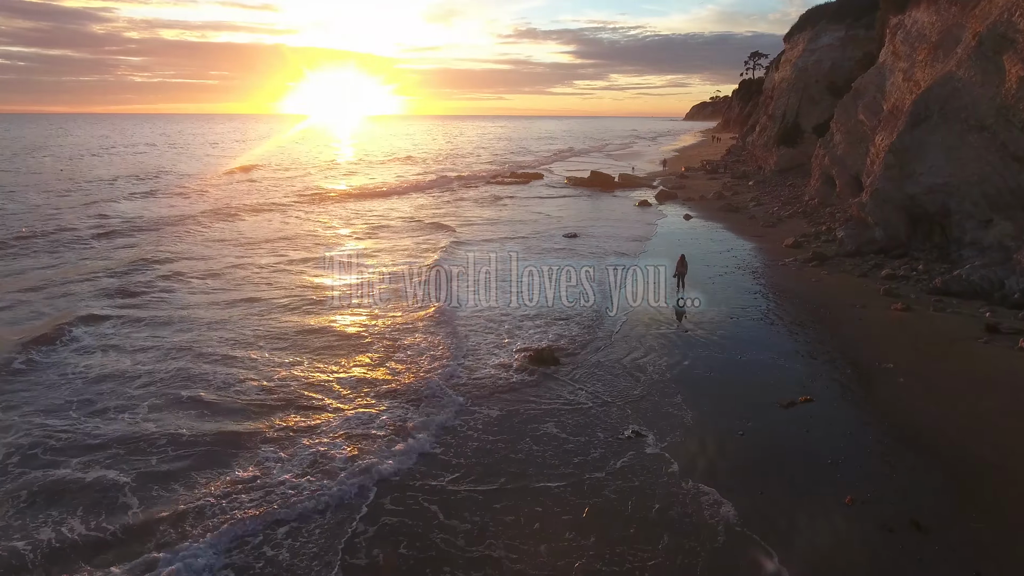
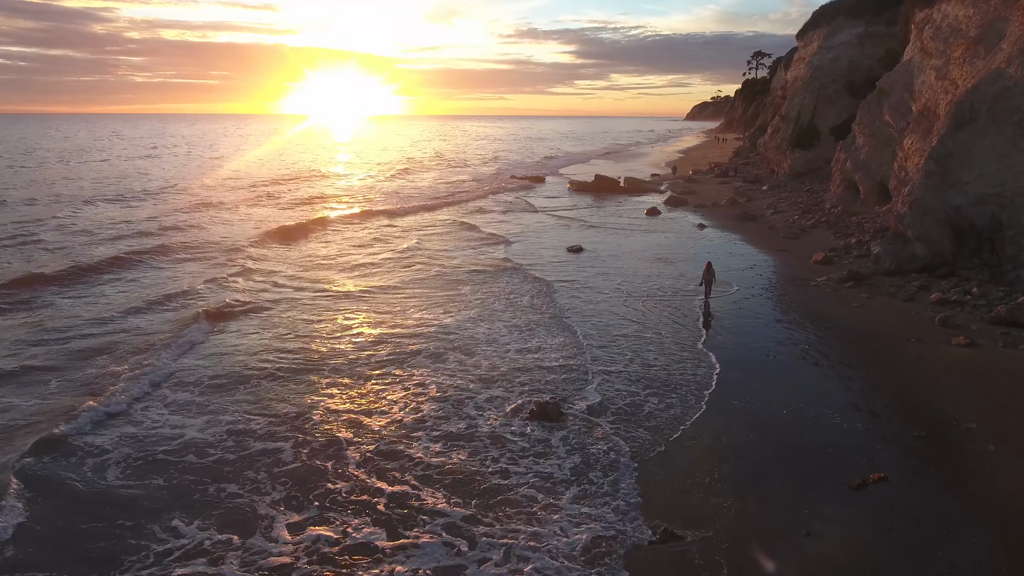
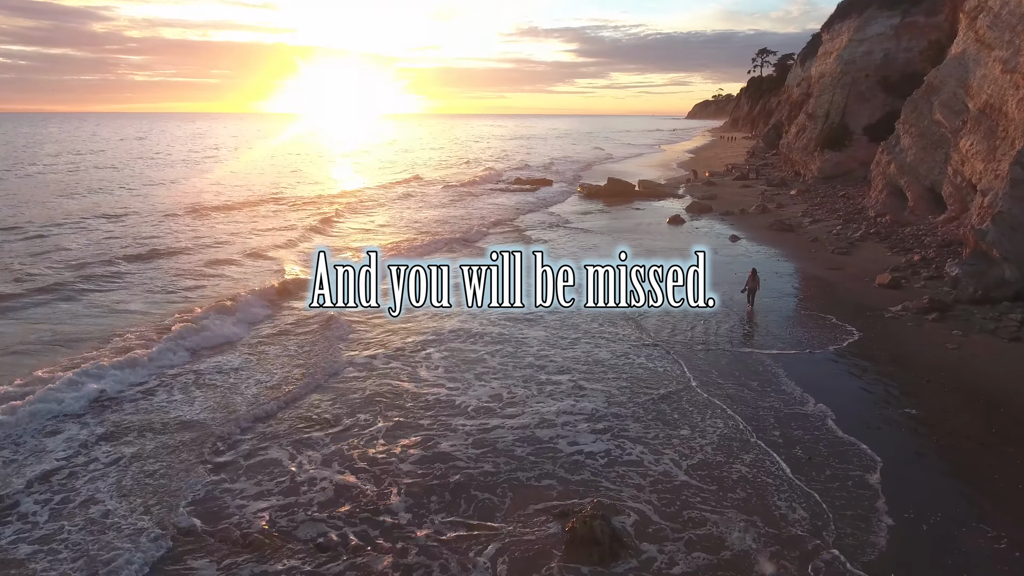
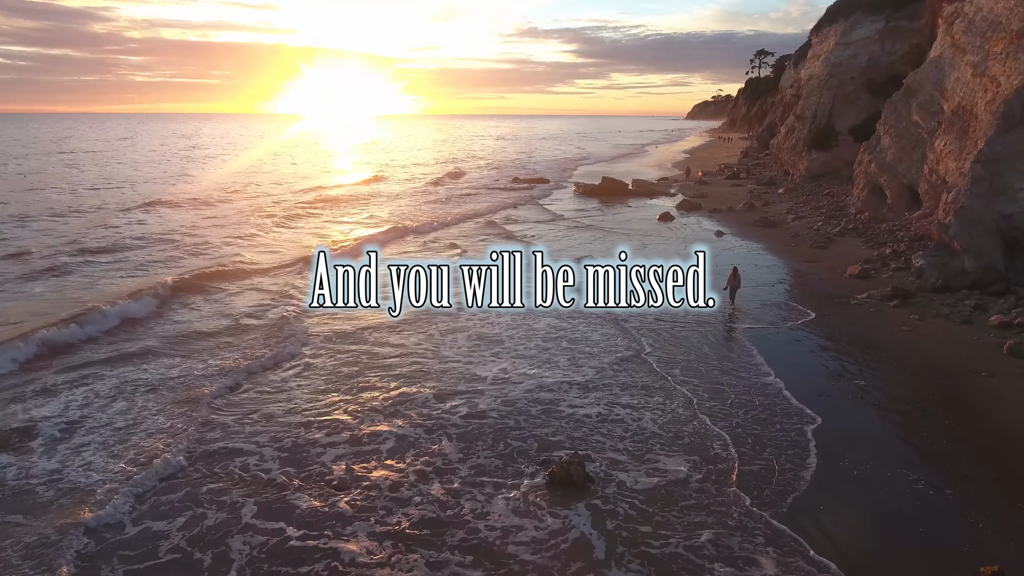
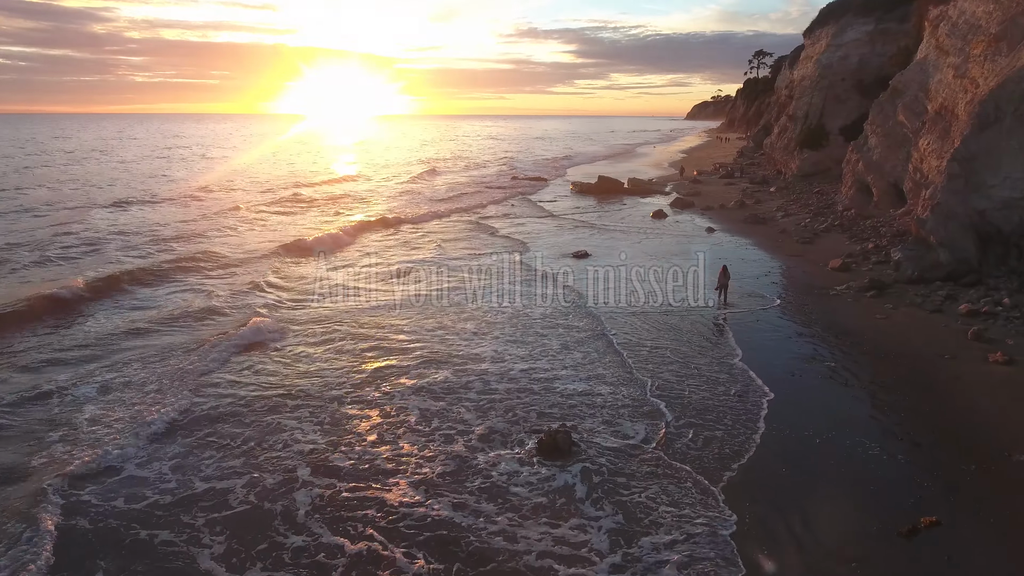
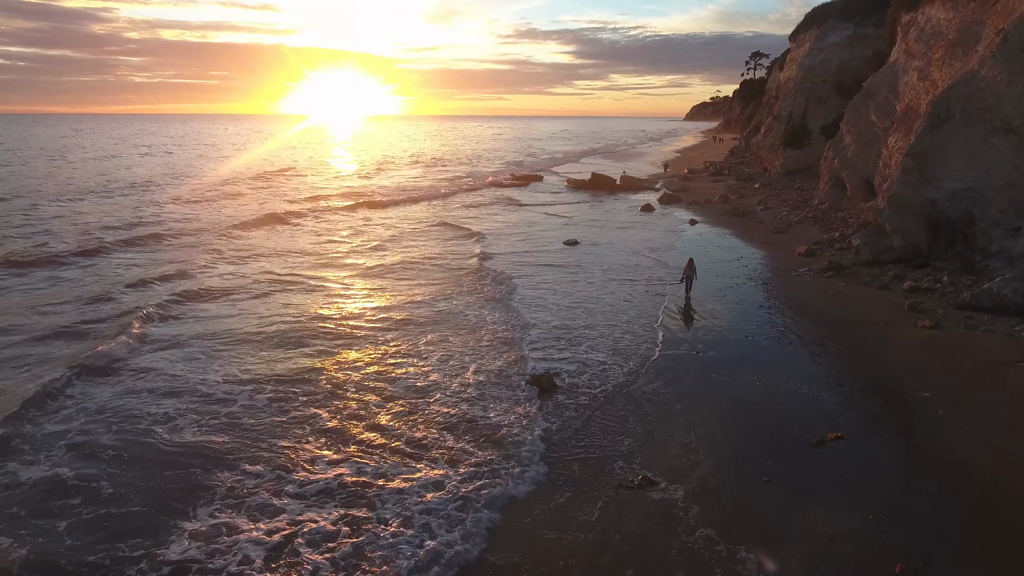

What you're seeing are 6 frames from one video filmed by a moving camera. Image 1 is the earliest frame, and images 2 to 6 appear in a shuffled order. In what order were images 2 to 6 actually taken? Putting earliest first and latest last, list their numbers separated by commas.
6, 2, 5, 4, 3
